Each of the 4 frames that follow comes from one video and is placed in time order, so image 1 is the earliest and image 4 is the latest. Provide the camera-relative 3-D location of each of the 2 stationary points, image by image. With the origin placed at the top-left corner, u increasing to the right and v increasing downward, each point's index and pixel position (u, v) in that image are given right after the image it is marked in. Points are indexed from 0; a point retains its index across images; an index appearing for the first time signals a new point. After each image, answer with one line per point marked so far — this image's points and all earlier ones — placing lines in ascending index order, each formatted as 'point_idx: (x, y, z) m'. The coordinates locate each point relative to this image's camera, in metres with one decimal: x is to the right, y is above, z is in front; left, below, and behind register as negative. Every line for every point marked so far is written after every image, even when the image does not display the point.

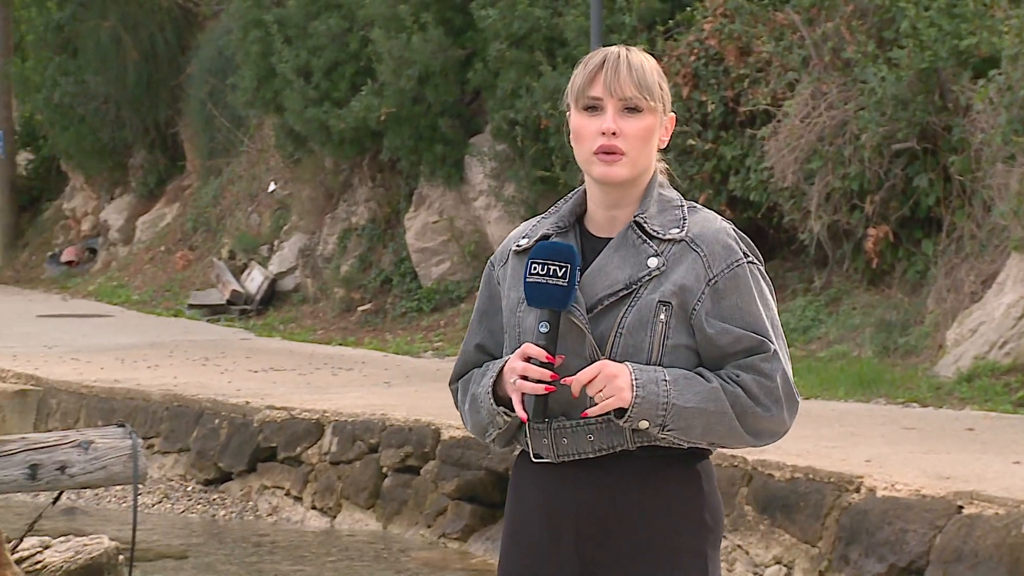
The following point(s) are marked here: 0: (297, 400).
0: (-1.1, -0.5, +9.9) m
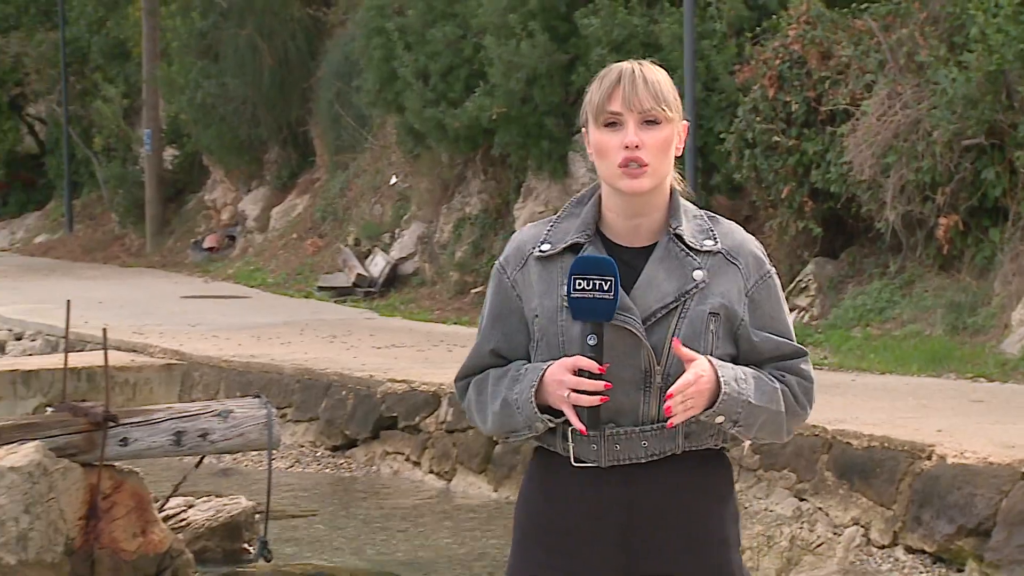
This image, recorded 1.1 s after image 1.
0: (-0.6, -0.4, +10.7) m
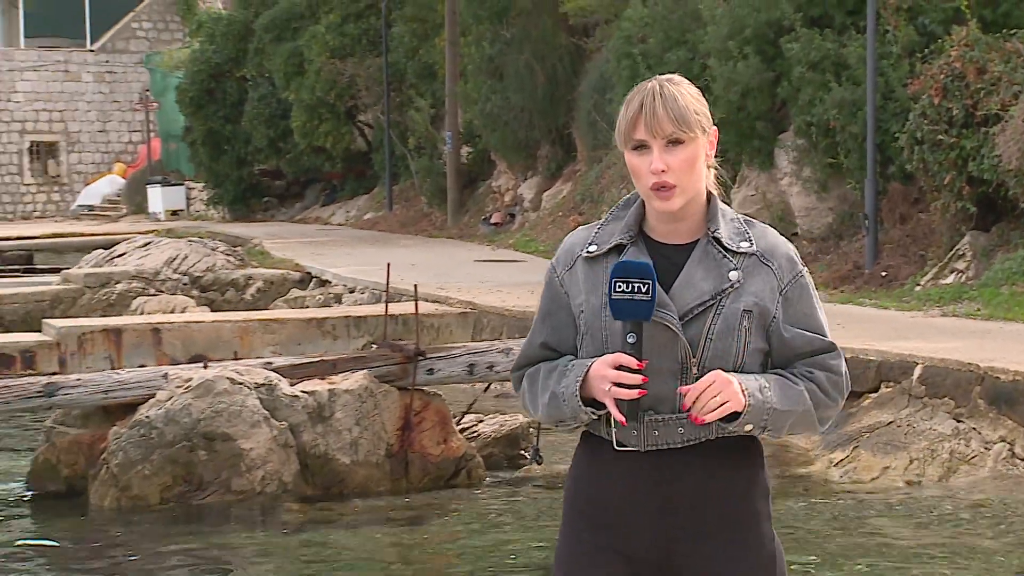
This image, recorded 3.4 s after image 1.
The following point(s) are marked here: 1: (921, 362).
0: (+1.0, -0.2, +13.4) m
1: (+2.5, -0.5, +11.2) m
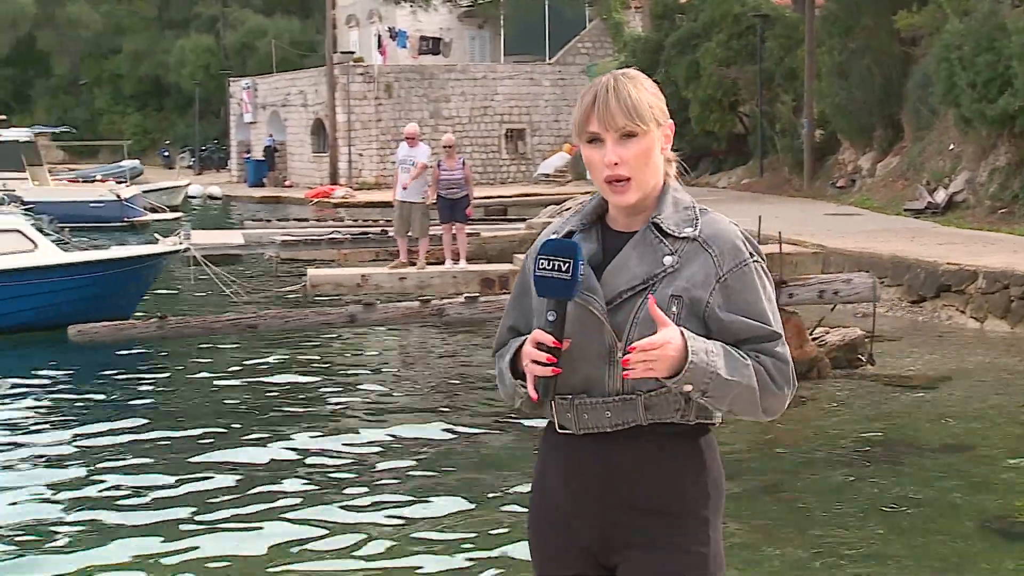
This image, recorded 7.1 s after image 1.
0: (+4.3, +0.3, +17.1) m
1: (+5.3, 0.0, +14.6) m
